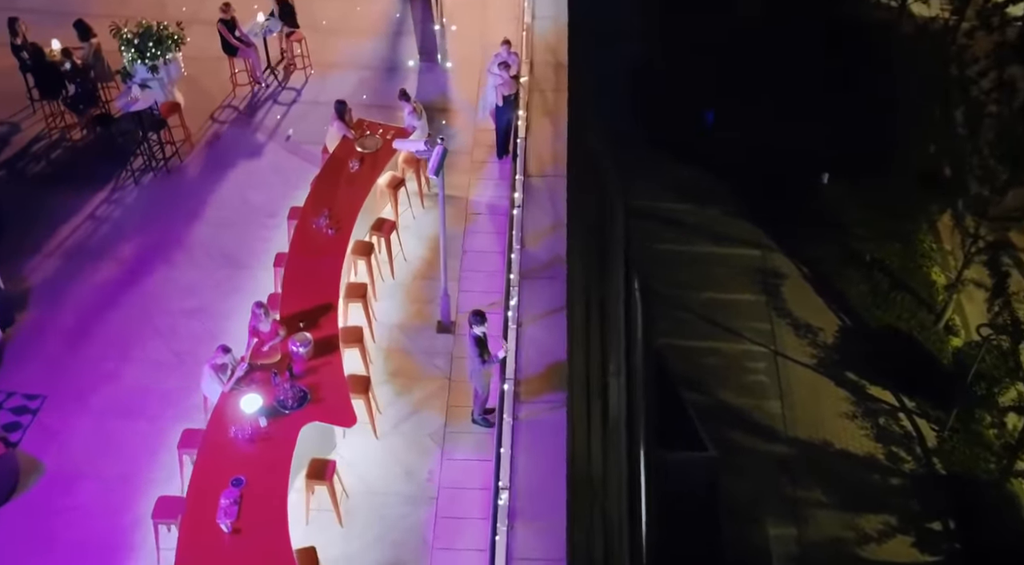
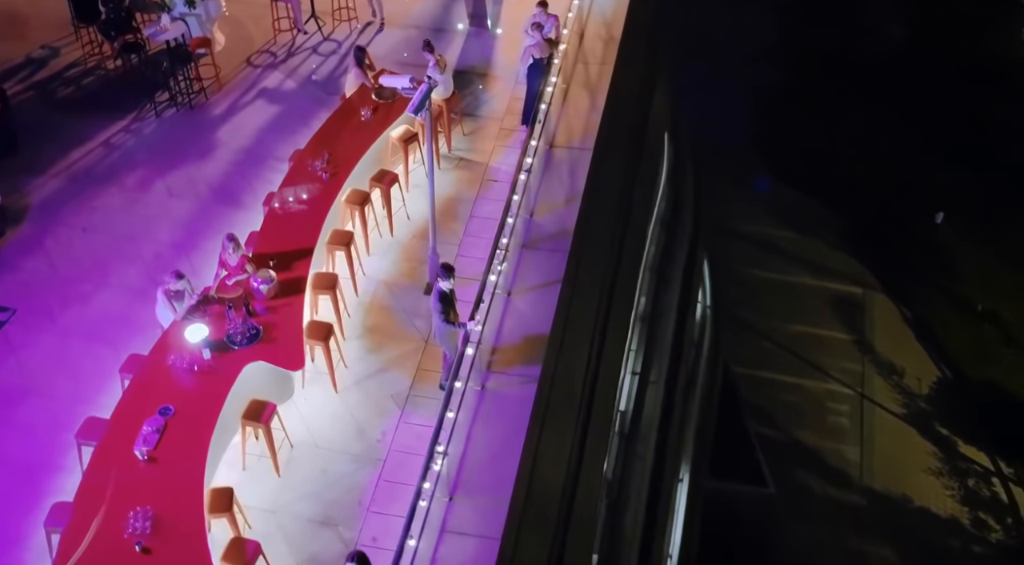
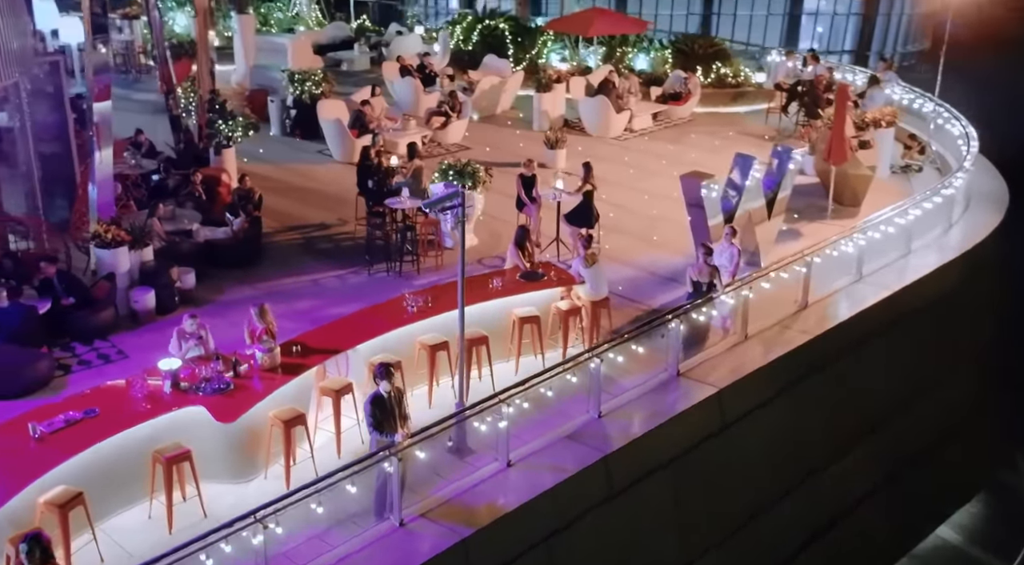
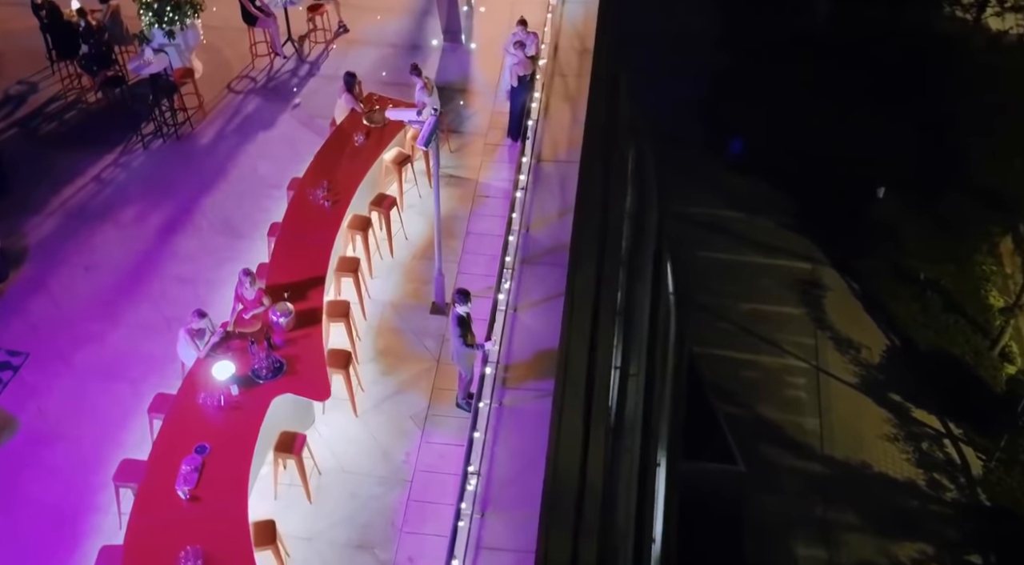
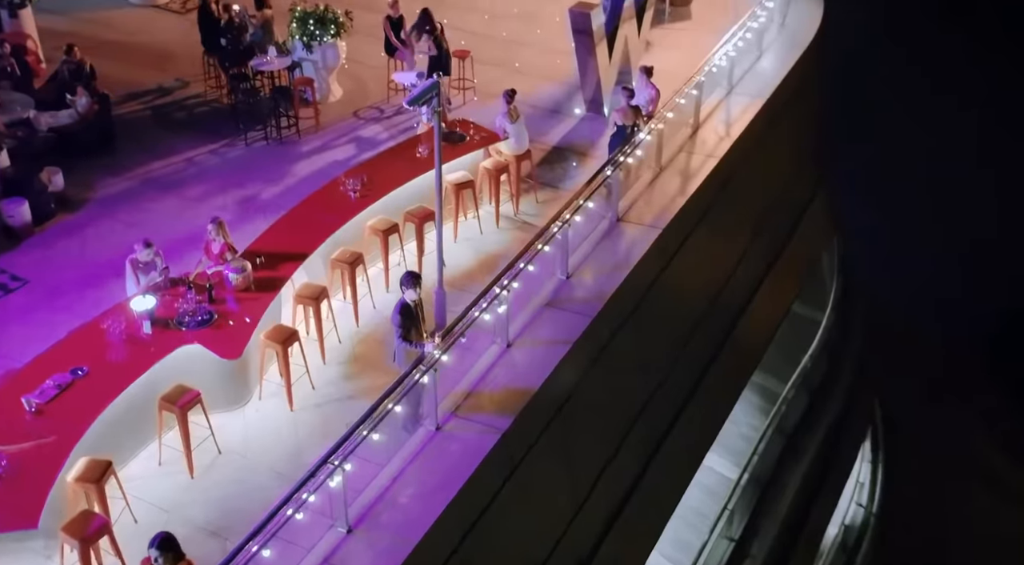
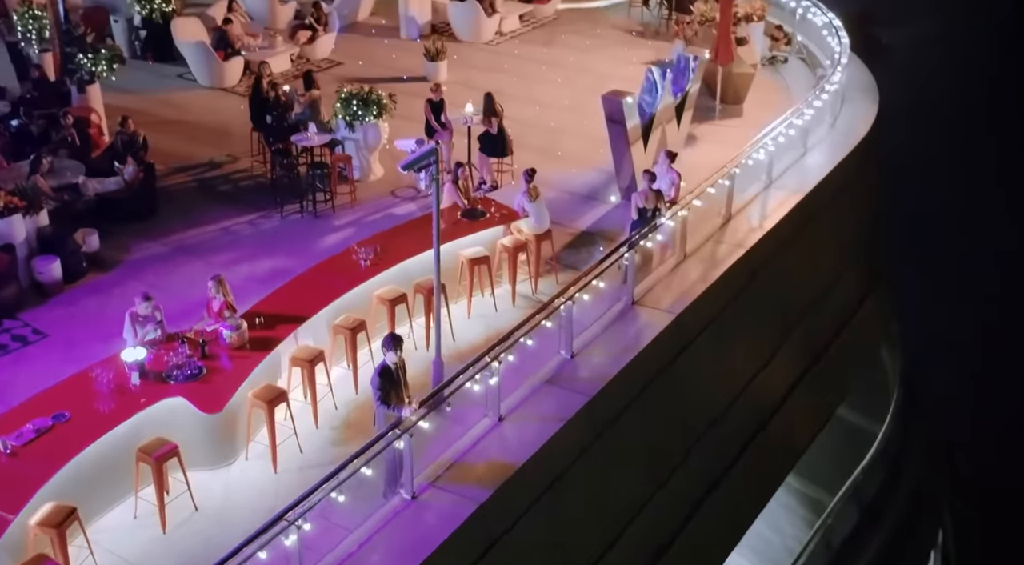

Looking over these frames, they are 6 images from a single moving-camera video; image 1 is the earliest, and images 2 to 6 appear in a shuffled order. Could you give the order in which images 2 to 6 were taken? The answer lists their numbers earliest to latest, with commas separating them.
4, 2, 5, 6, 3
